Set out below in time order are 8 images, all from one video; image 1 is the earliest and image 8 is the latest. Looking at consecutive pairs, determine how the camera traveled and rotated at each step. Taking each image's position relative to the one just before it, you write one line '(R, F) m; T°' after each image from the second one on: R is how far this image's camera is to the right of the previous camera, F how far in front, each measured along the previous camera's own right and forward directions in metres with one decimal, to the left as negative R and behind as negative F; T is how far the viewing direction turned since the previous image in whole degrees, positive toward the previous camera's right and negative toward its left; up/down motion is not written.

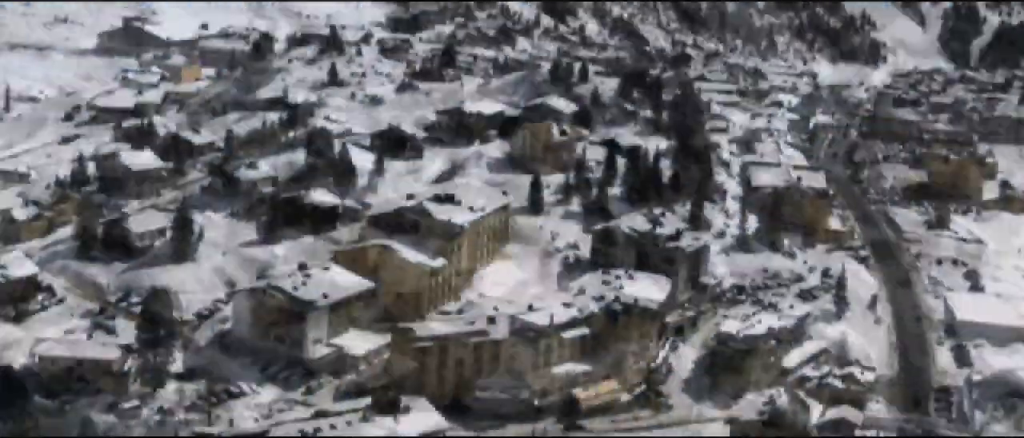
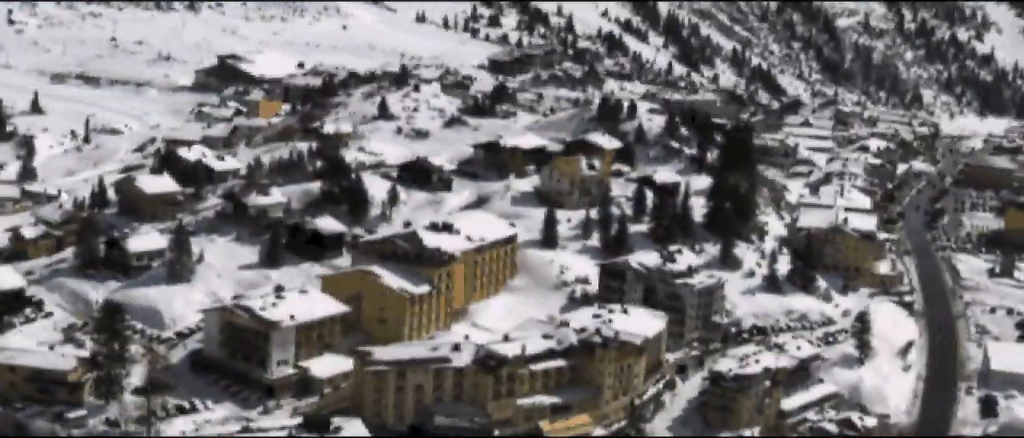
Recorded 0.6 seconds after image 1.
(+6.8, +1.1) m; -7°
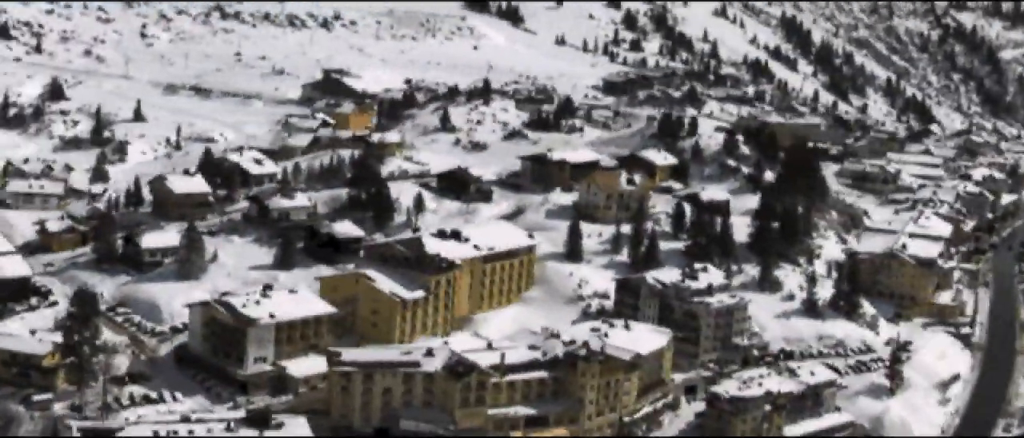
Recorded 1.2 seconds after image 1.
(+6.7, +1.2) m; -8°
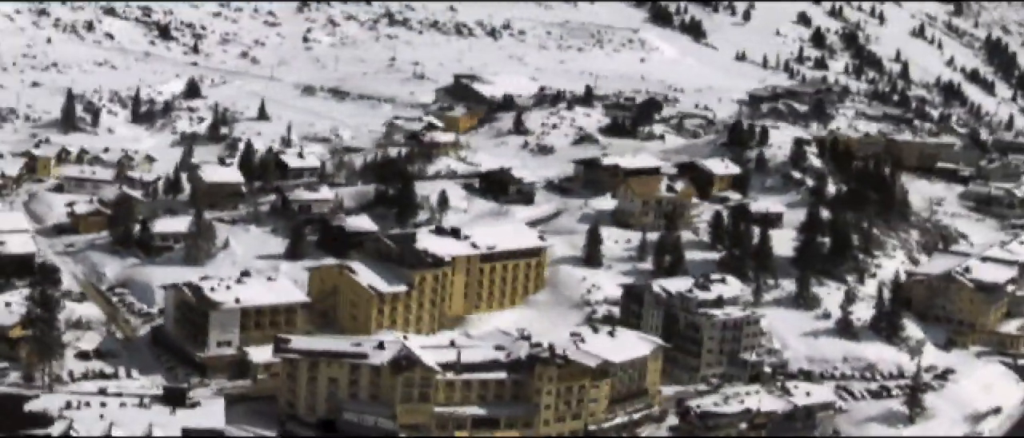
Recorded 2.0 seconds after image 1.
(+9.0, +1.8) m; -10°
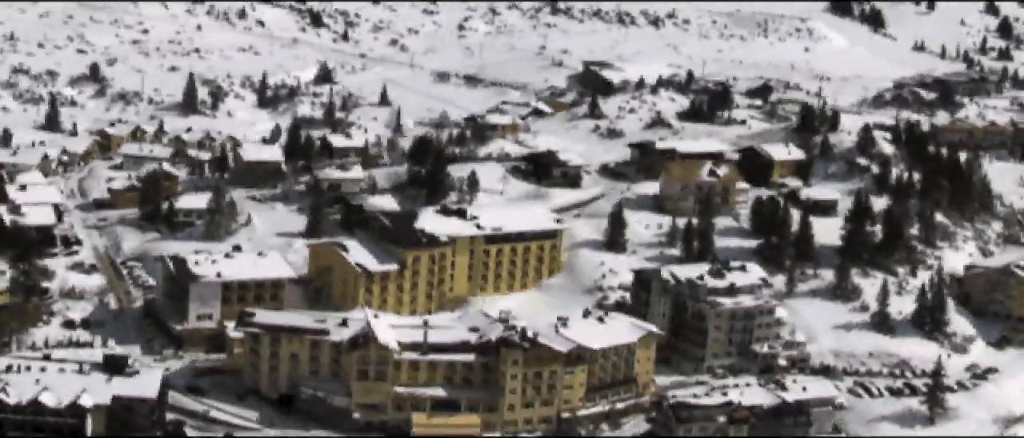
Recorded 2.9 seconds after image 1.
(+8.3, +2.0) m; -10°
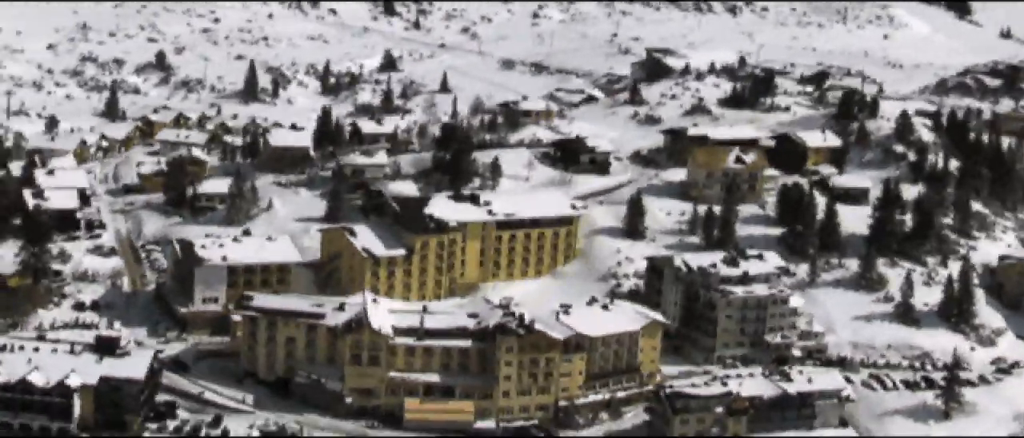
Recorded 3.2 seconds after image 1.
(+3.4, +0.6) m; -4°
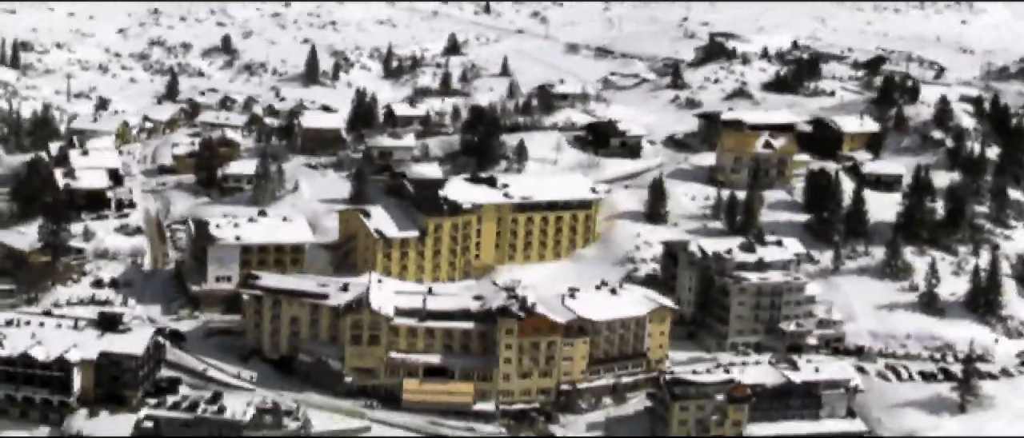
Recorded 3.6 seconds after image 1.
(+3.0, +0.3) m; -4°
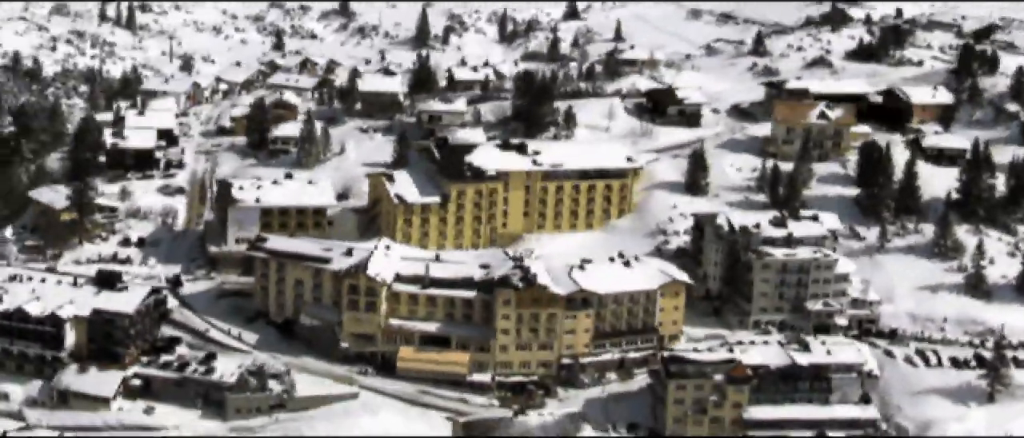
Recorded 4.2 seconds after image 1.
(+5.6, +1.4) m; -8°
